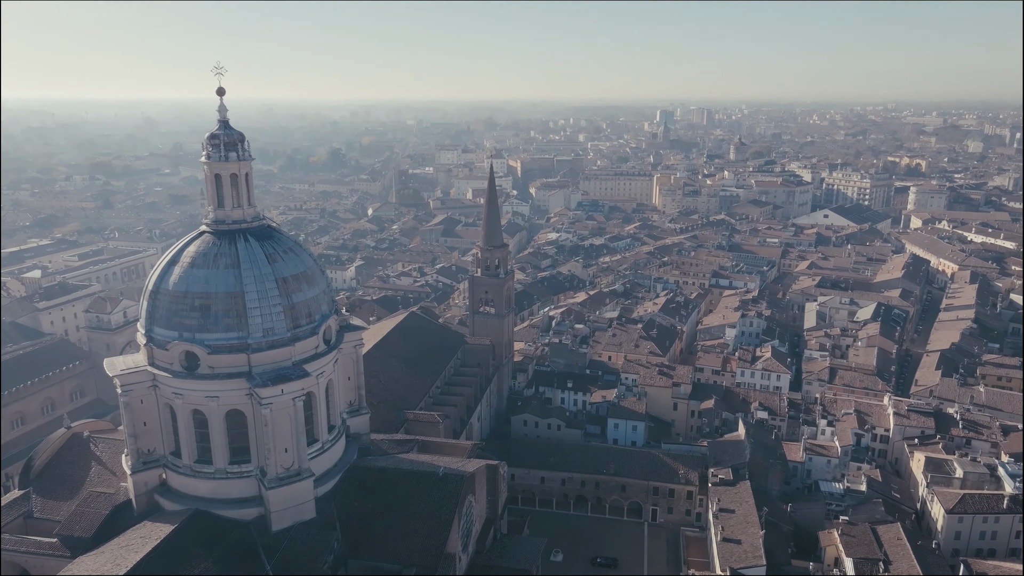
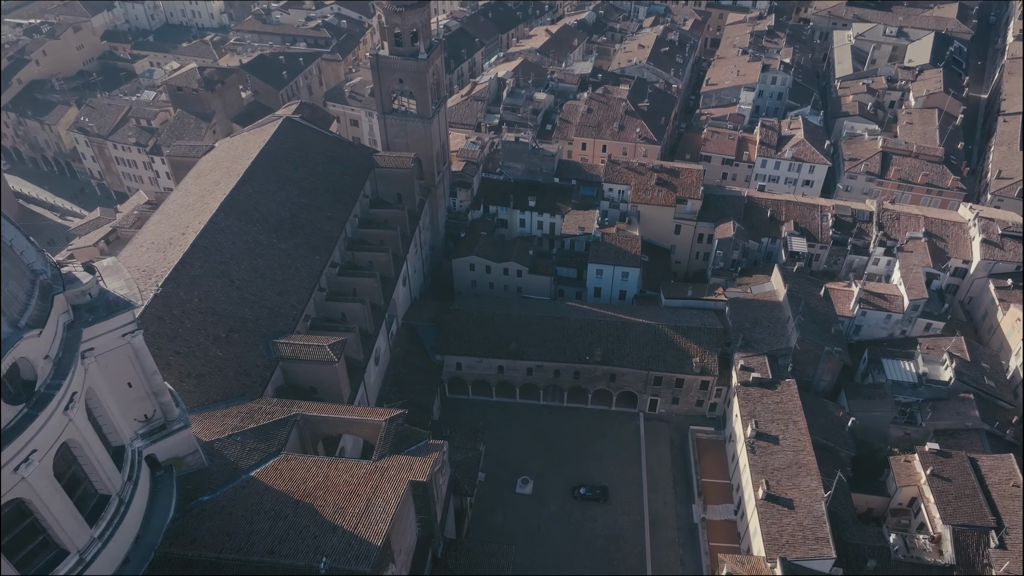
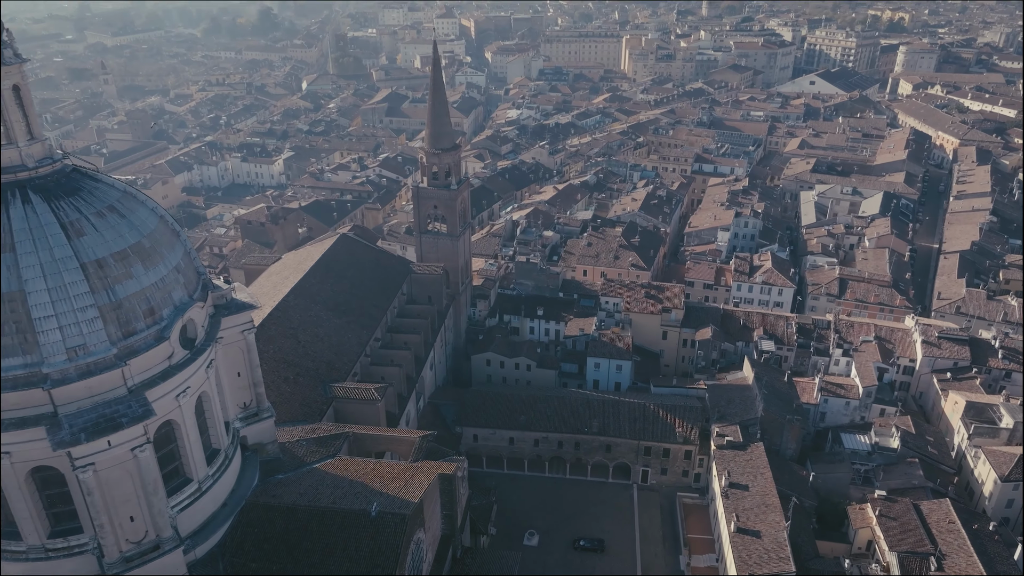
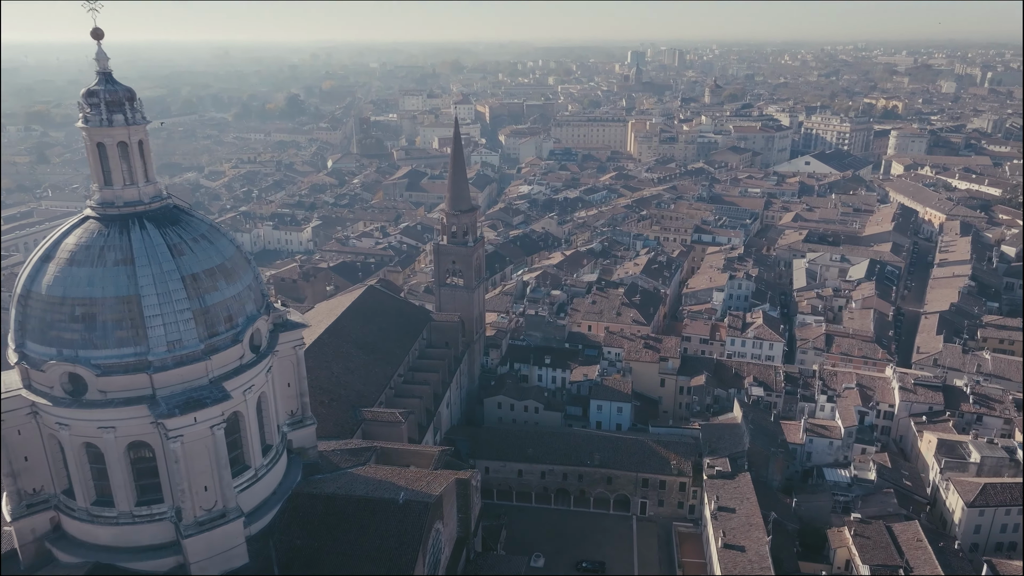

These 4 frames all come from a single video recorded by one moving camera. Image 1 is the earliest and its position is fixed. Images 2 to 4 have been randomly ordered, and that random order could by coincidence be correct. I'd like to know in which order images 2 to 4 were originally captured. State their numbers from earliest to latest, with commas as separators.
4, 3, 2
